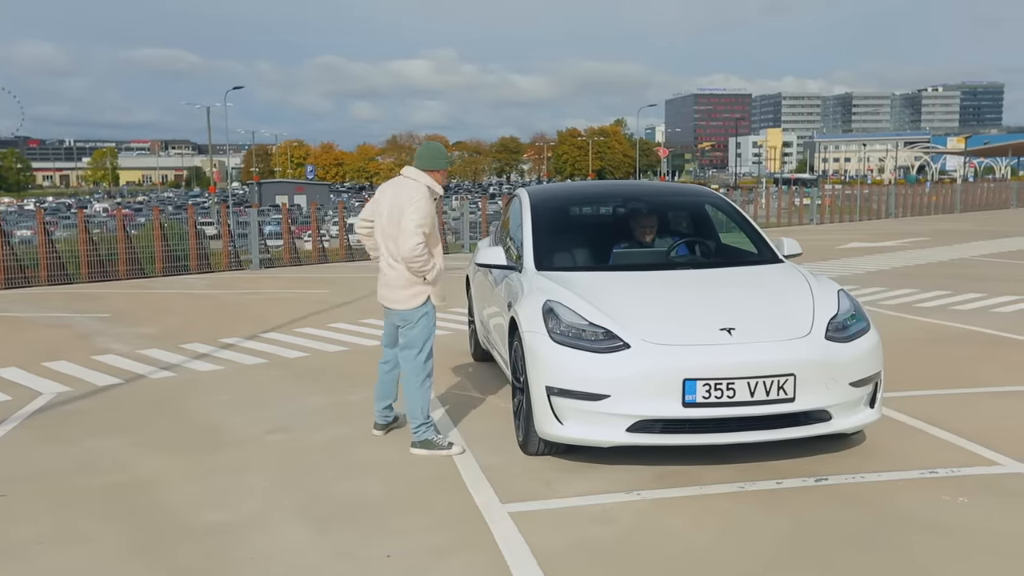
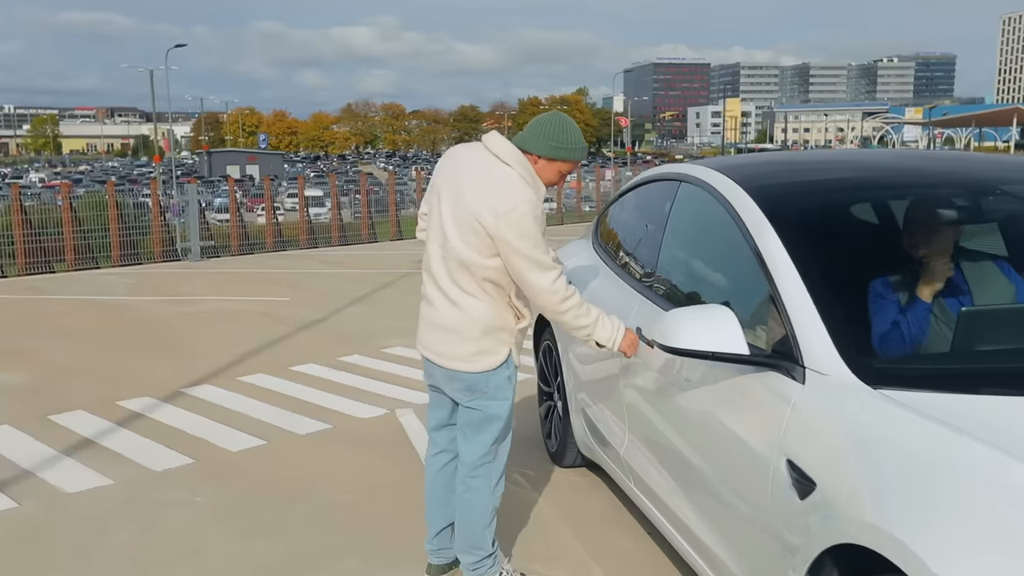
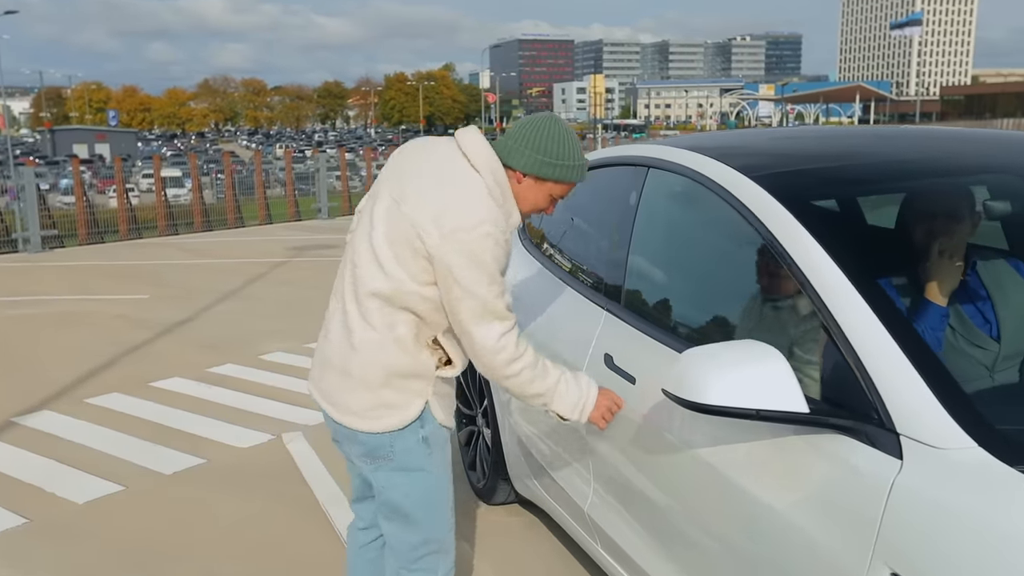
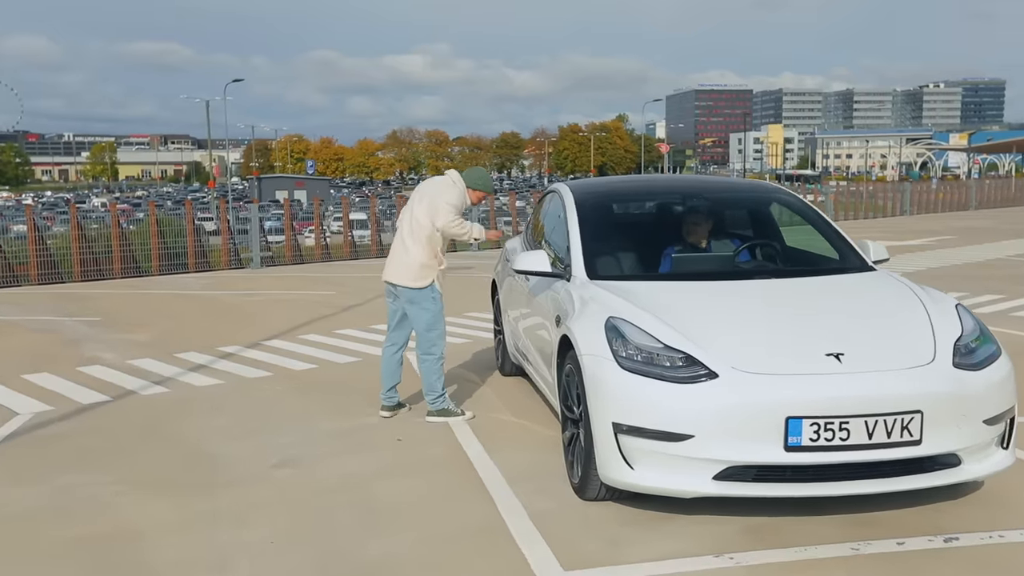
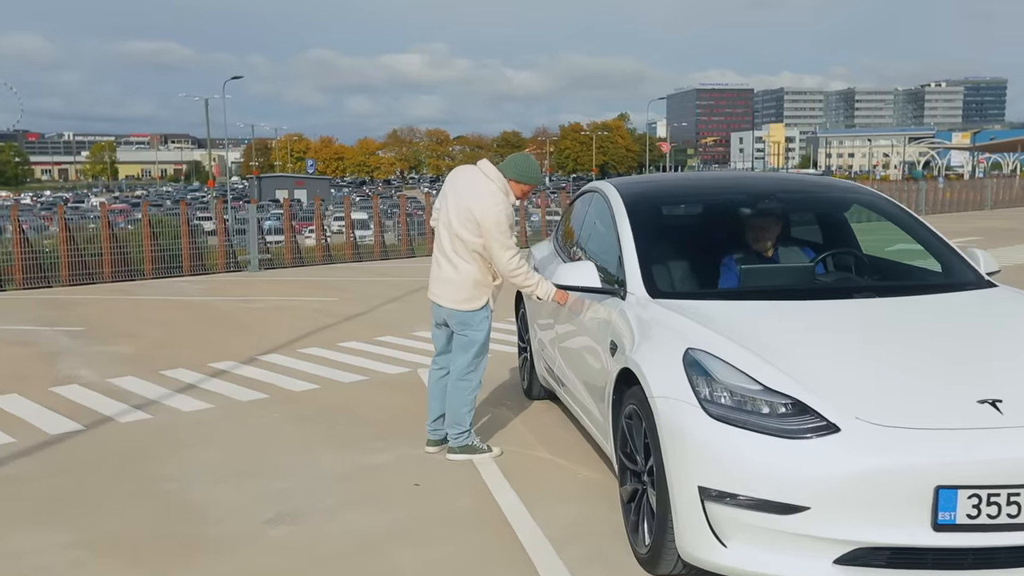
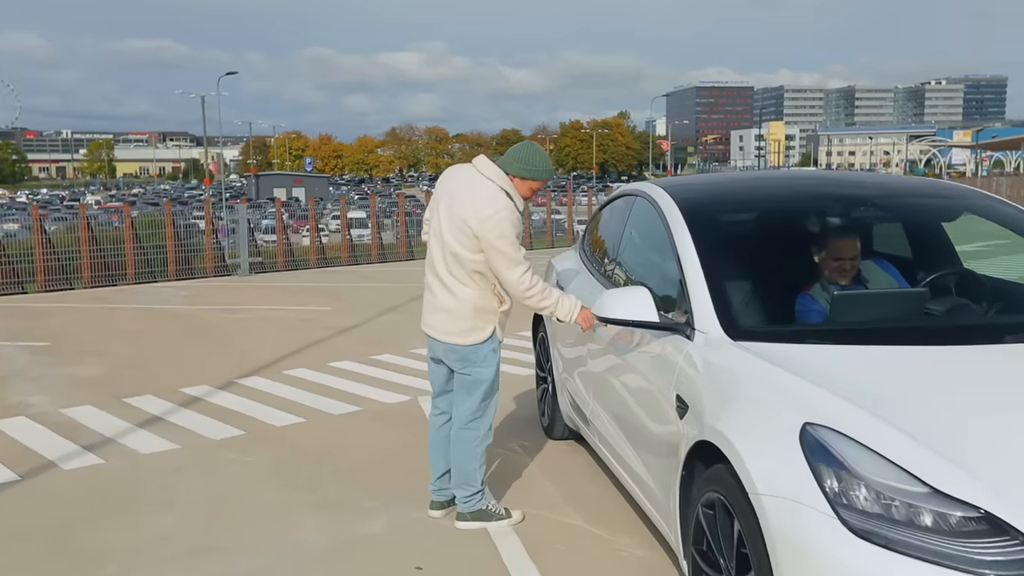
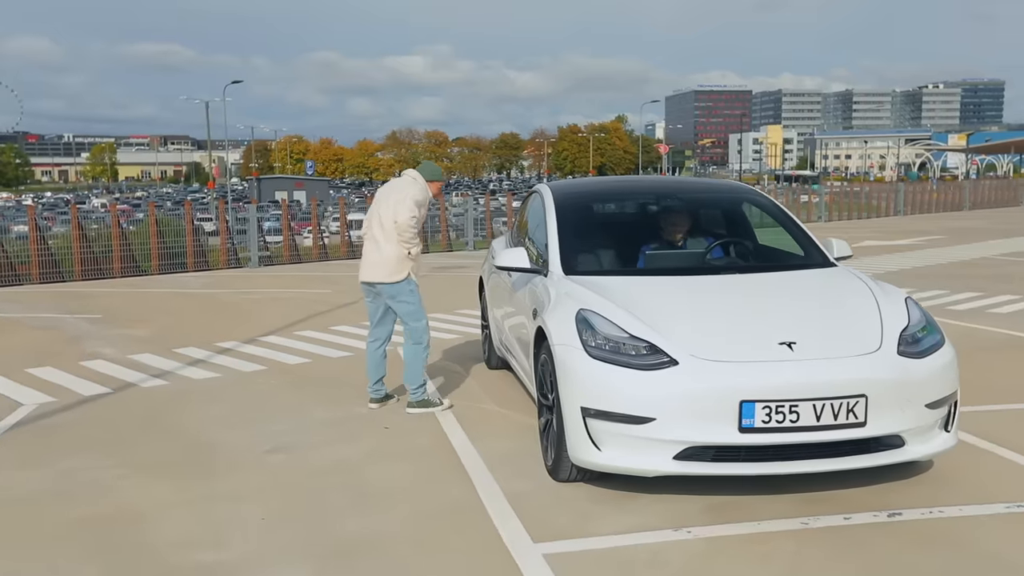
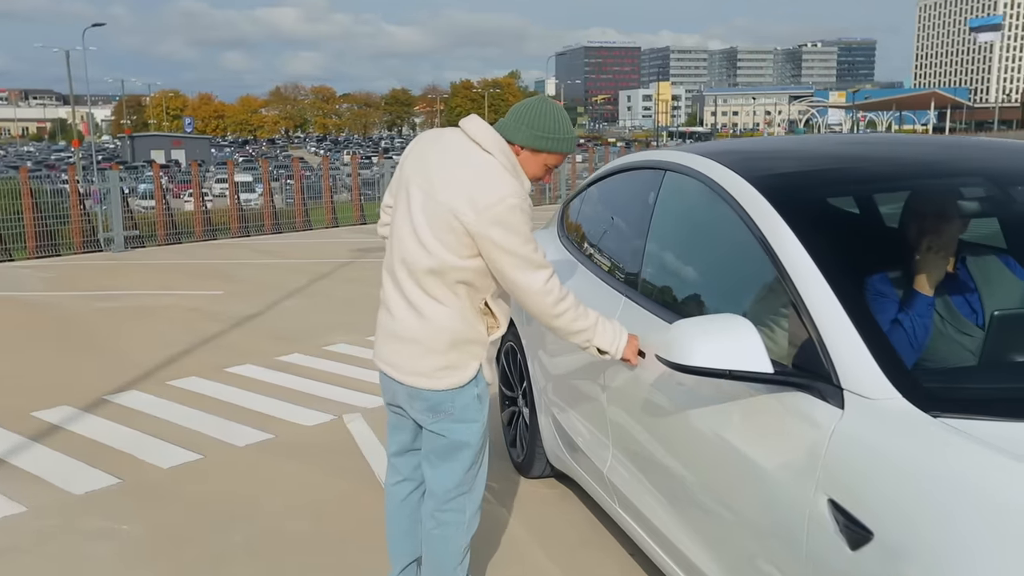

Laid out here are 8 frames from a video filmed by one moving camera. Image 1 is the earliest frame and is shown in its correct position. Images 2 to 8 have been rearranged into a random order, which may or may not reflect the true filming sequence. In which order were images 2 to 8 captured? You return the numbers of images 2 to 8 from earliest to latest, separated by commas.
7, 4, 5, 6, 2, 8, 3
